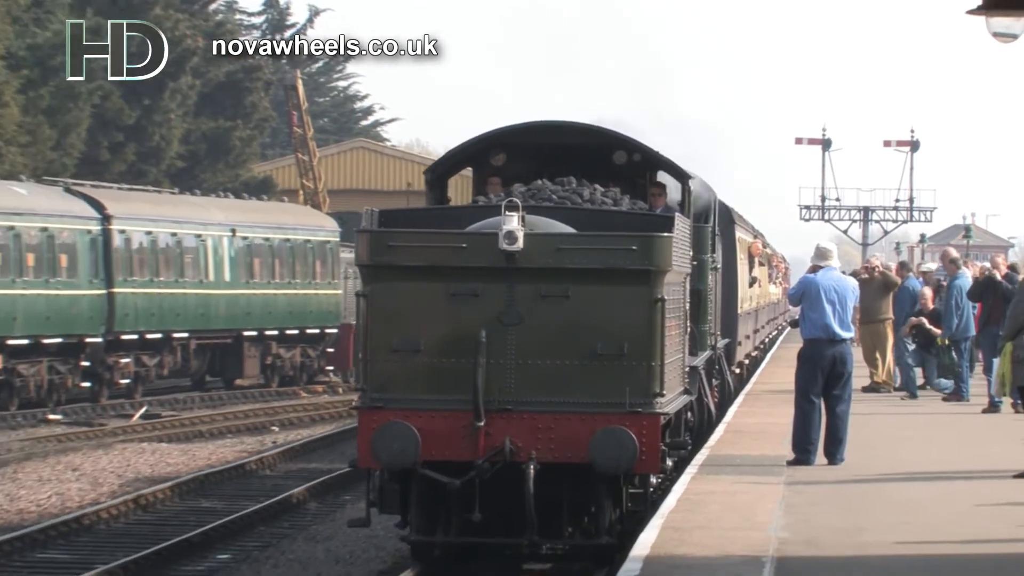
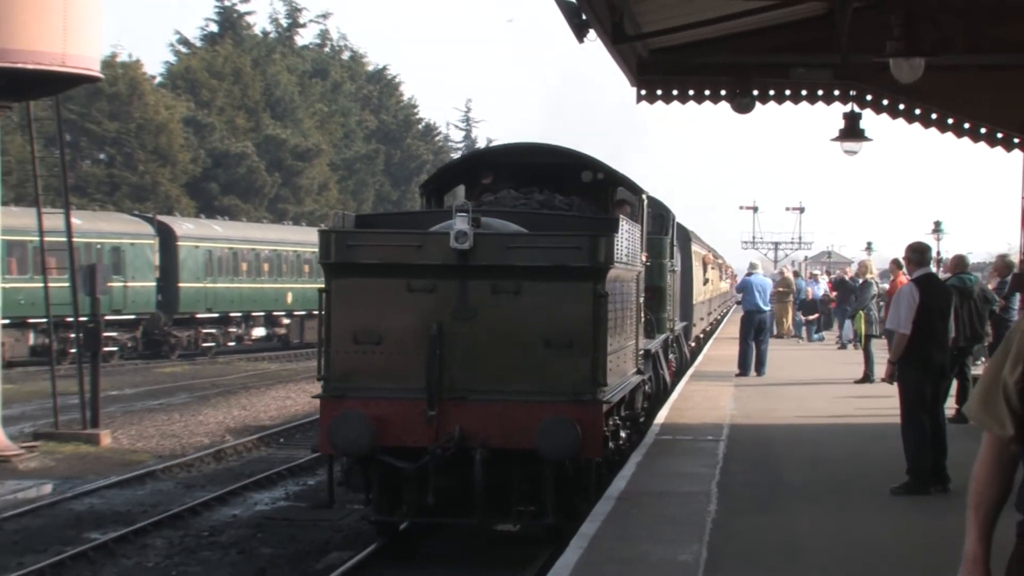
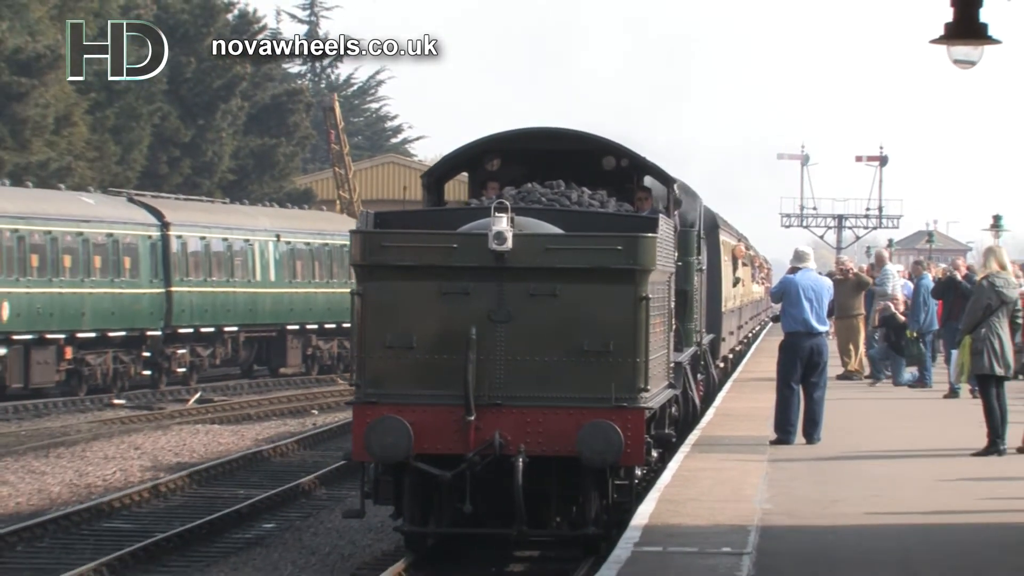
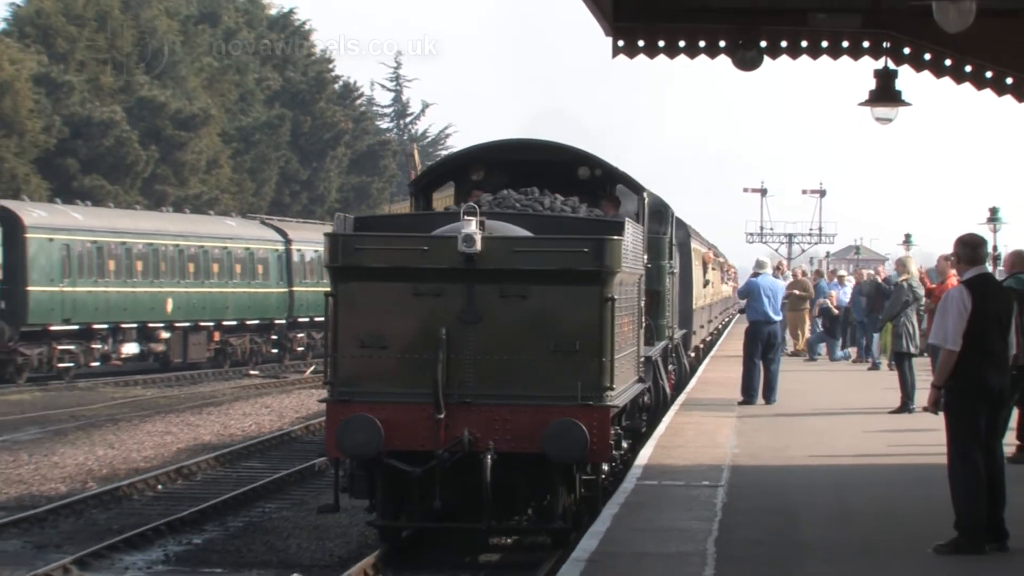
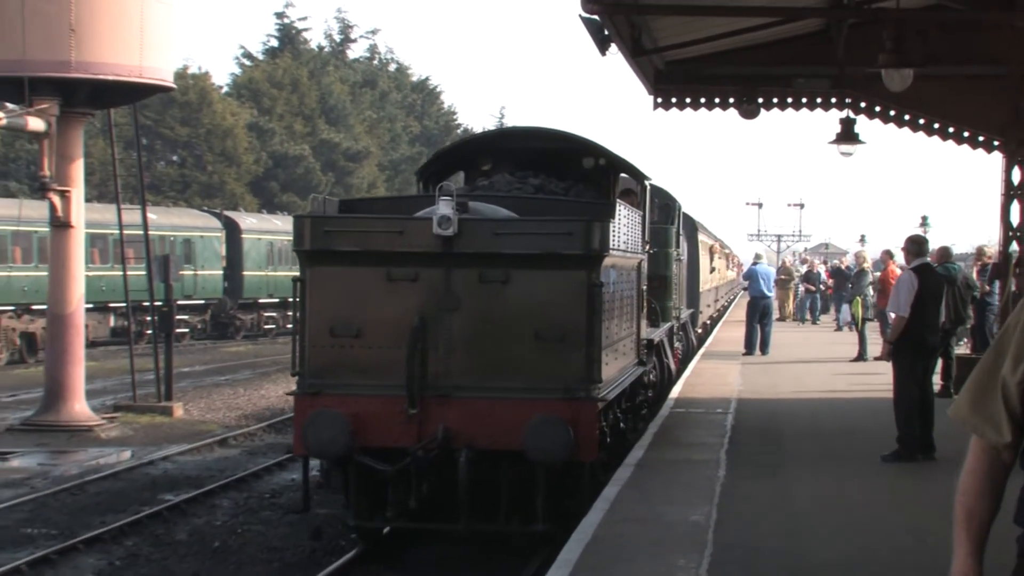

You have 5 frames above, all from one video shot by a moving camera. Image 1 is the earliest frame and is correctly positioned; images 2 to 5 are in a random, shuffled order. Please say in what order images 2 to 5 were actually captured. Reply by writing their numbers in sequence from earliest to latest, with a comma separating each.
3, 4, 2, 5
